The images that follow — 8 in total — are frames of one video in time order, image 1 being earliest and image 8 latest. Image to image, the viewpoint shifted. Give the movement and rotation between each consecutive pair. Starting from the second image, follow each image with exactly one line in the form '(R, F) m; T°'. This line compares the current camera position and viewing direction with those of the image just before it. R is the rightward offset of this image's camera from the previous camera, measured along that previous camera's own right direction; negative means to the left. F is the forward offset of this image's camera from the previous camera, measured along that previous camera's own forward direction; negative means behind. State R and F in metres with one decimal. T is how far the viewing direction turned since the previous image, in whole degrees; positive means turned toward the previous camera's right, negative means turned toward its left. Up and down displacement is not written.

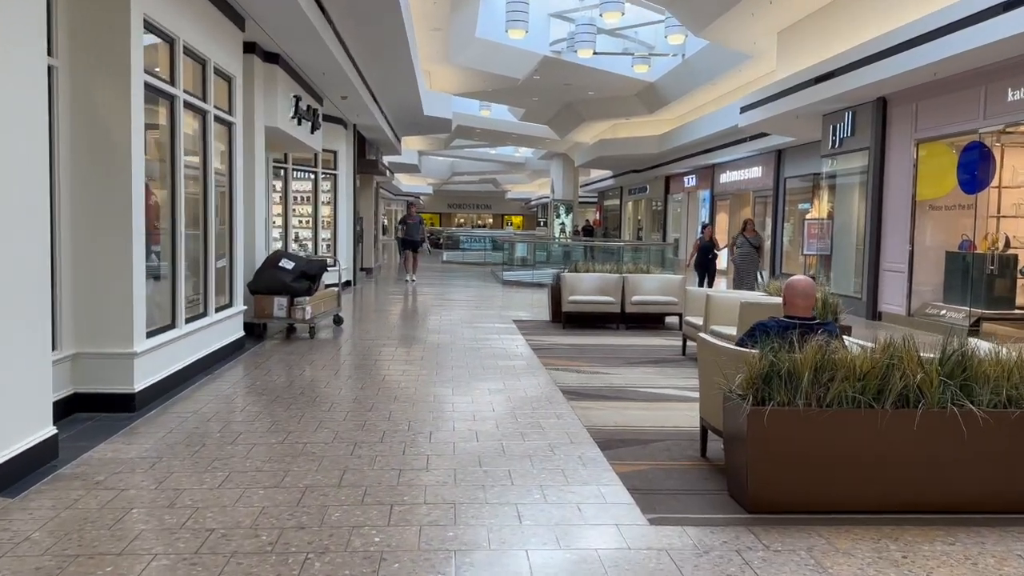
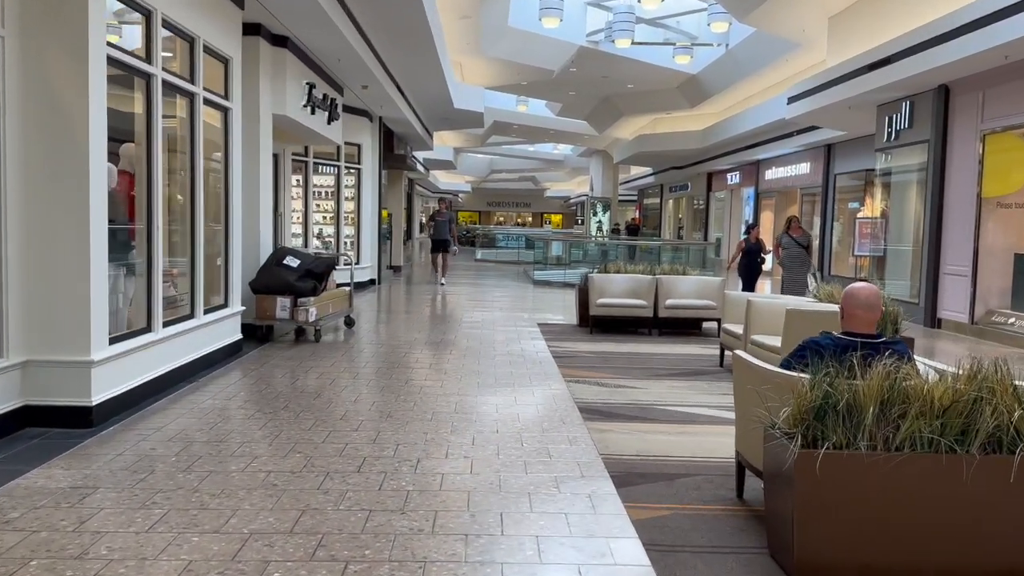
(+0.2, +0.7) m; -3°
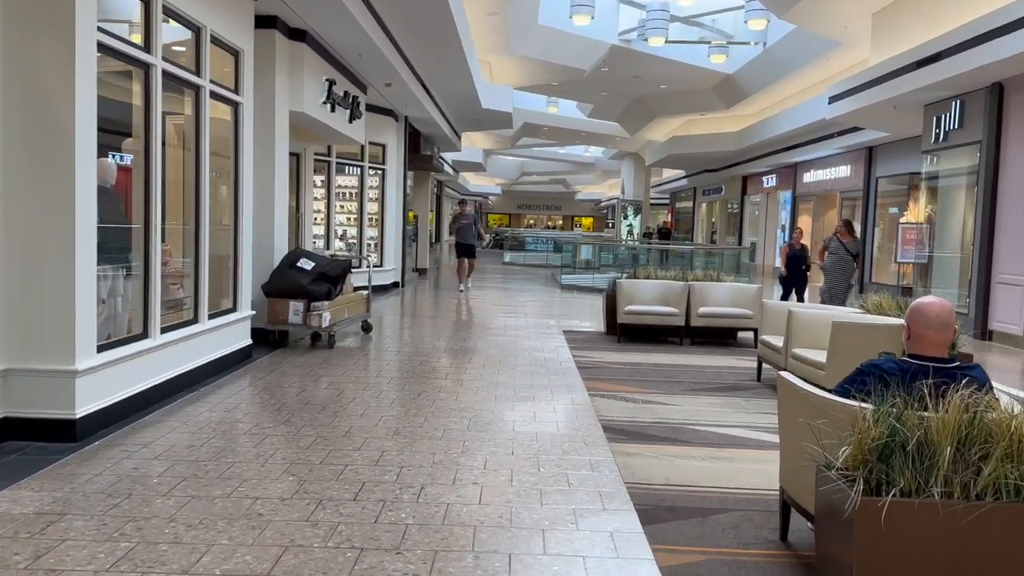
(+0.1, +0.4) m; -2°
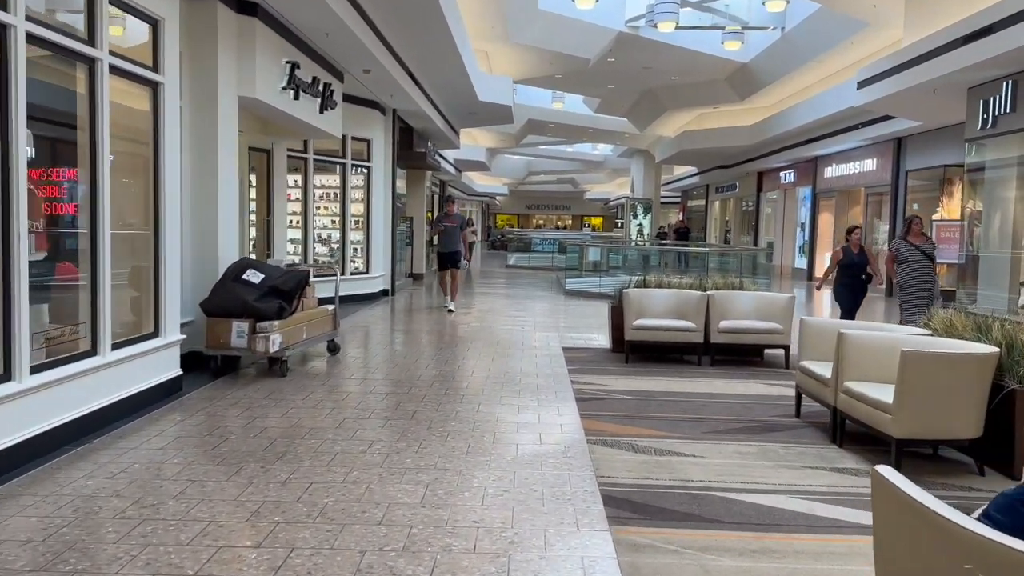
(+0.2, +1.2) m; -1°
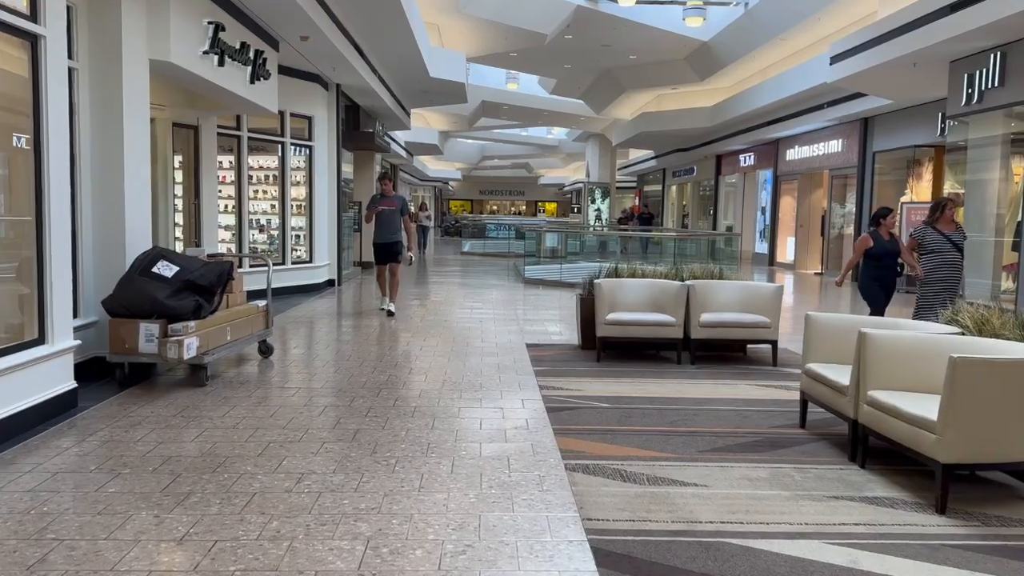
(0.0, +0.8) m; +3°
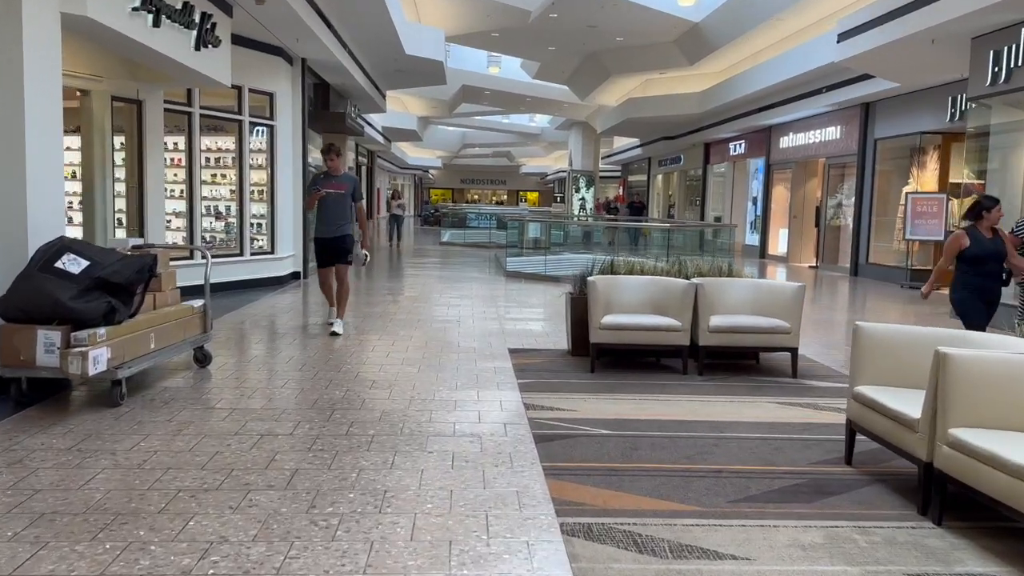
(0.0, +0.9) m; +1°
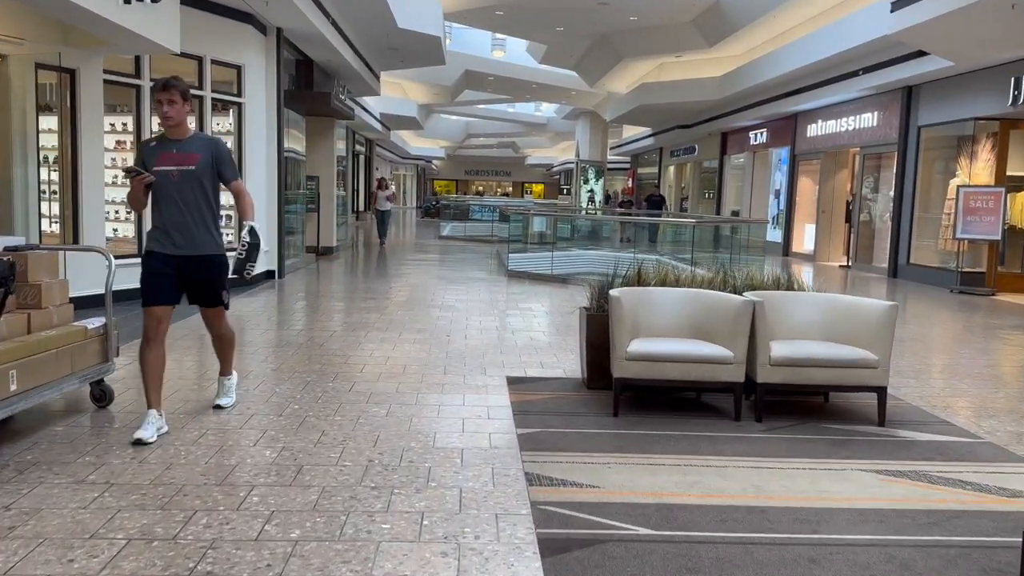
(0.0, +1.3) m; 0°
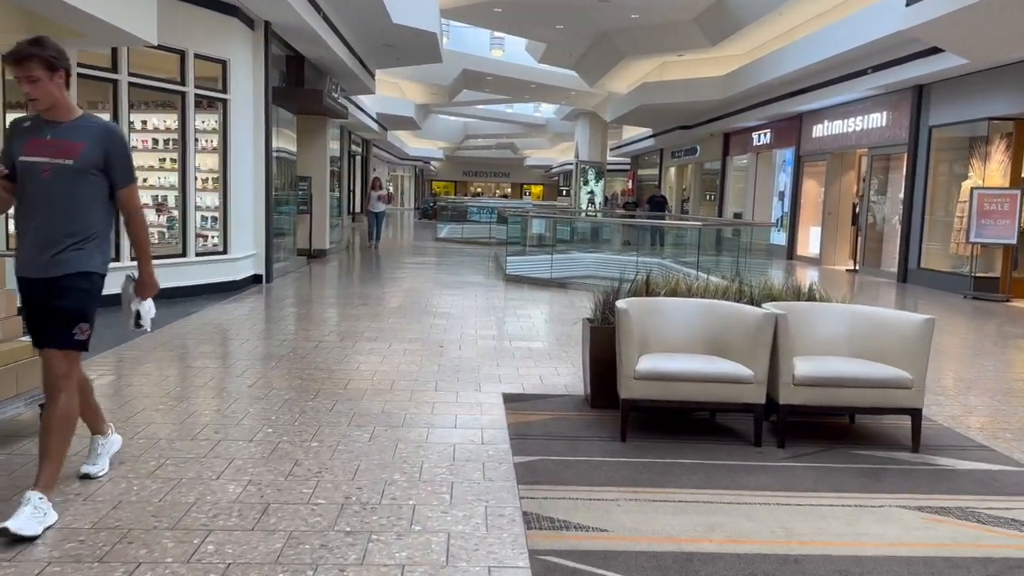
(0.0, +0.4) m; 0°
